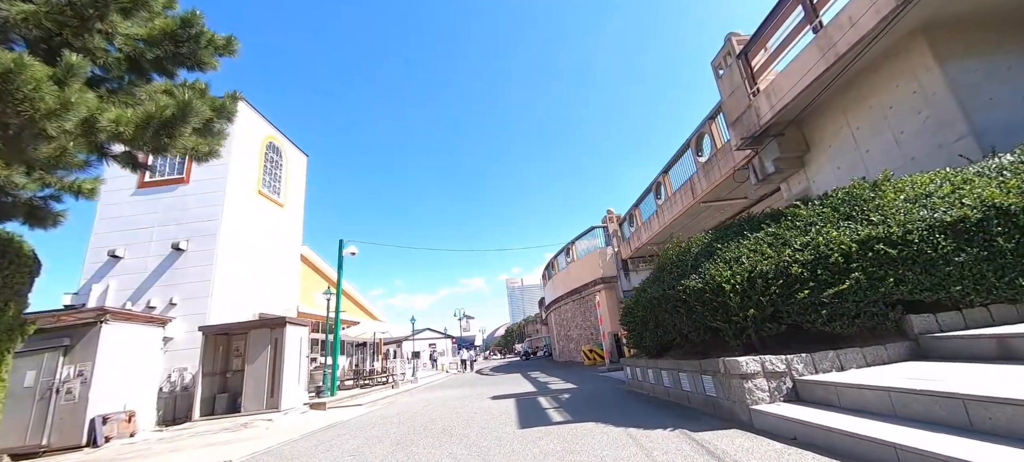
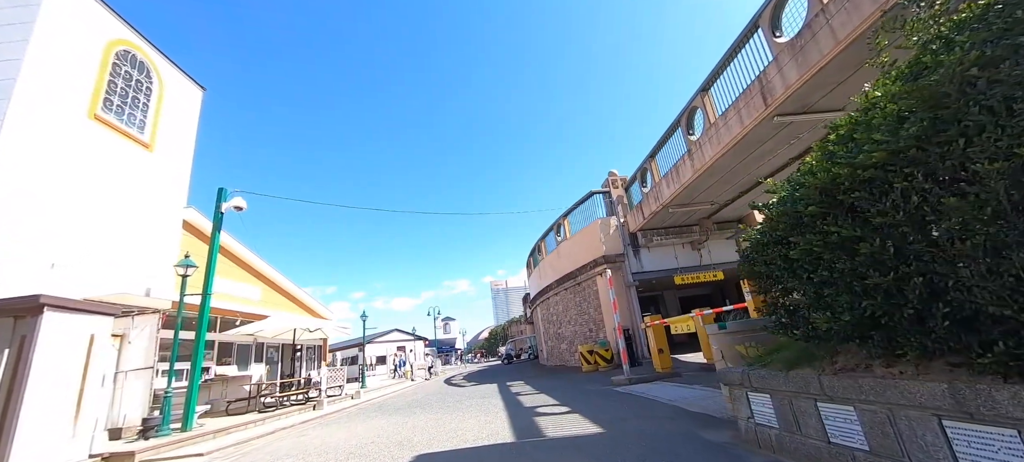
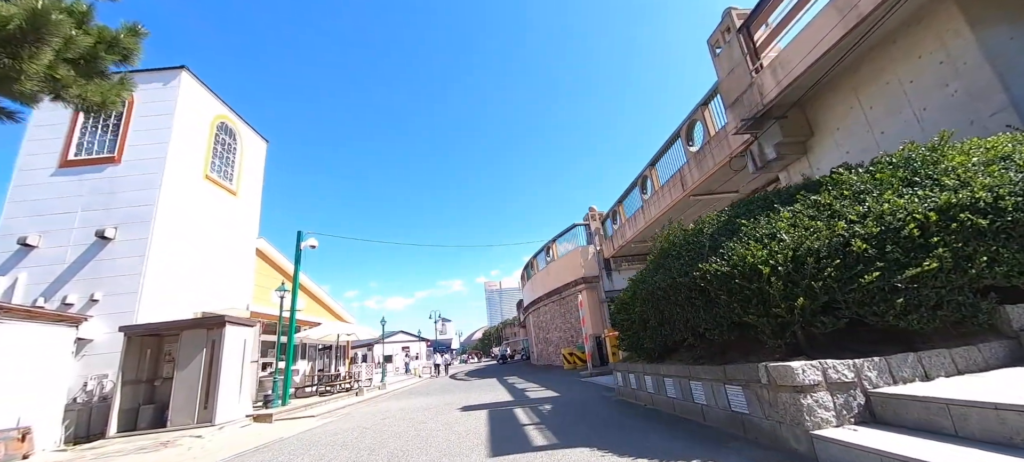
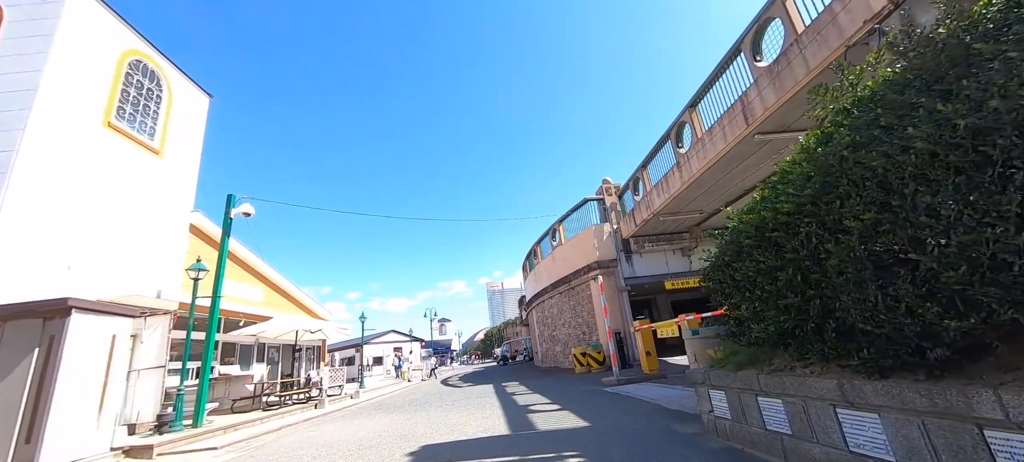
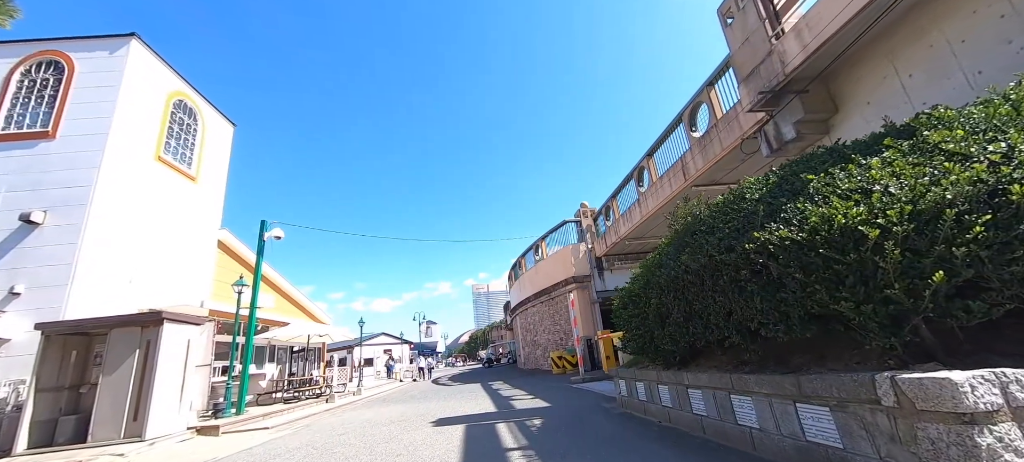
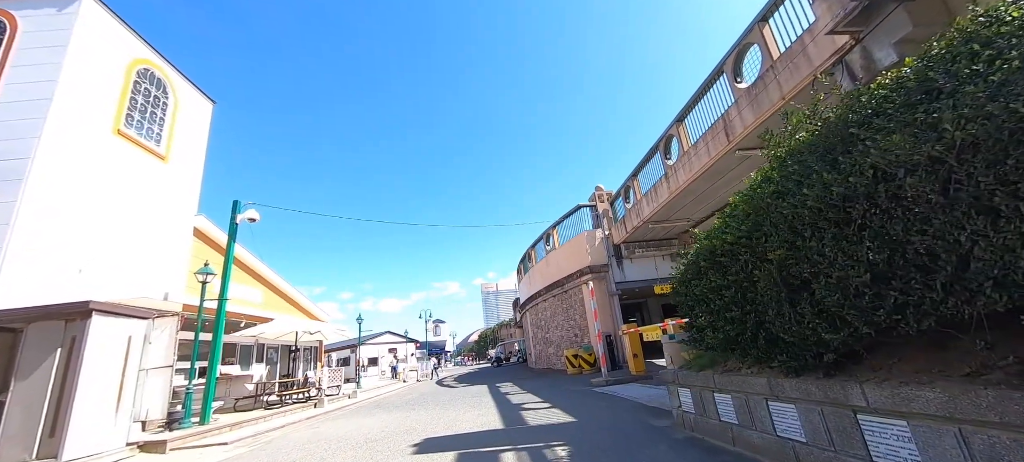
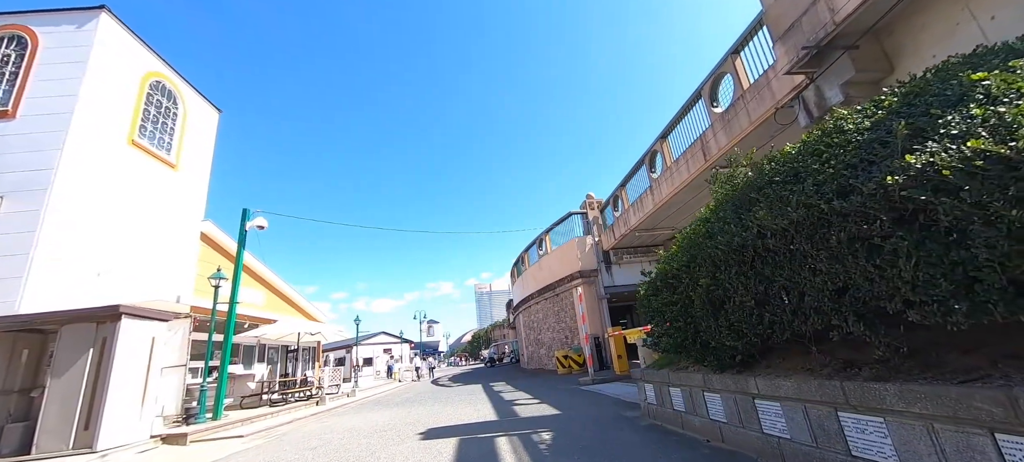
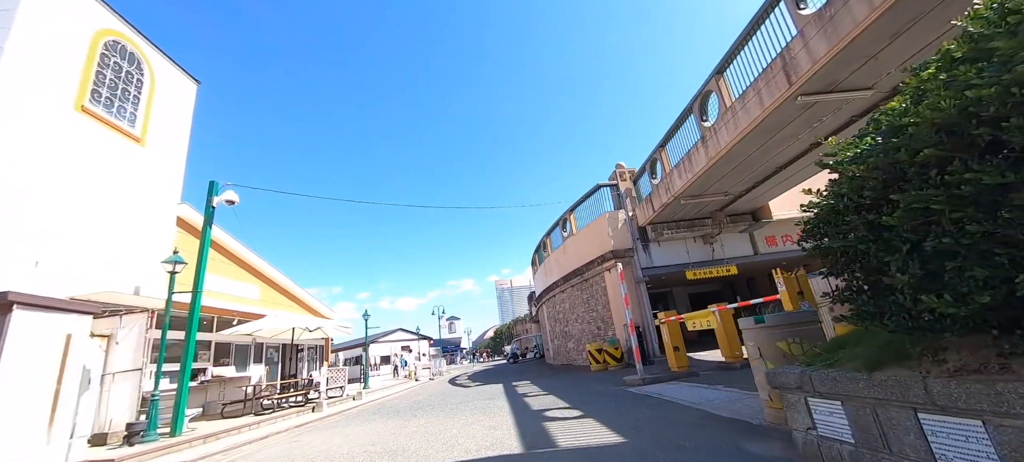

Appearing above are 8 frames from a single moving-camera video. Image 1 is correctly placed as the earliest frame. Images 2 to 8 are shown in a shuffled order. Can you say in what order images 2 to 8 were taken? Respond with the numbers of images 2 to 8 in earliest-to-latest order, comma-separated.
3, 5, 7, 6, 4, 2, 8
